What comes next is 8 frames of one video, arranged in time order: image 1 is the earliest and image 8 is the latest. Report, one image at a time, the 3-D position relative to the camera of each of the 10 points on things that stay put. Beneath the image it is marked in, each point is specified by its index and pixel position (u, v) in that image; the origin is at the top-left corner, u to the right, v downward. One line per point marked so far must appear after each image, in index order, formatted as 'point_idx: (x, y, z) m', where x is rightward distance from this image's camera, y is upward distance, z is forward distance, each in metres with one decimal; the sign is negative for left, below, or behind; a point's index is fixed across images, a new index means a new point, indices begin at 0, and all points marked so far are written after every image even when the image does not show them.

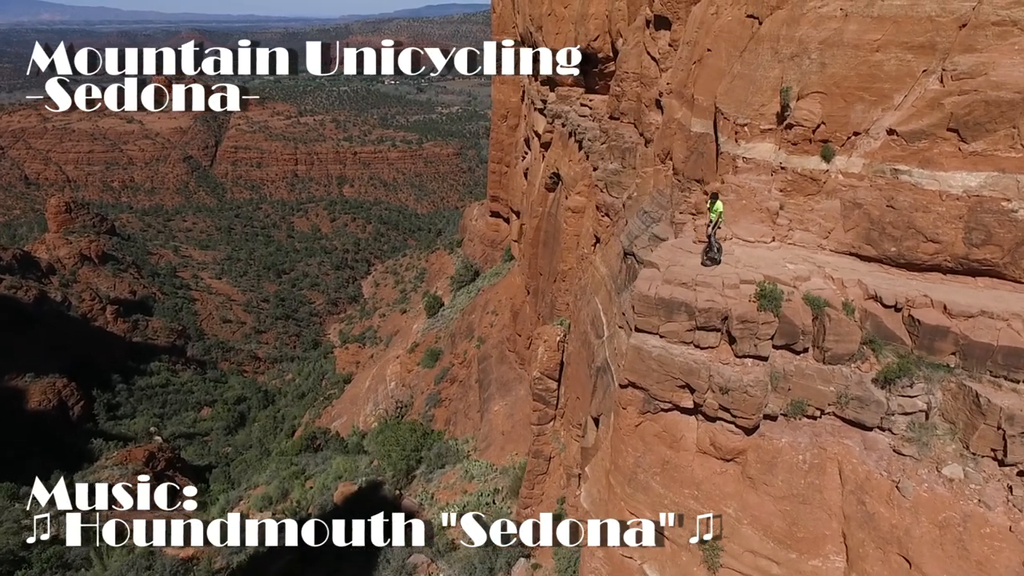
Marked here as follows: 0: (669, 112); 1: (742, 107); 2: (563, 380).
0: (+3.0, +3.5, +12.5) m
1: (+3.3, +2.5, +9.0) m
2: (+1.3, -2.4, +17.2) m
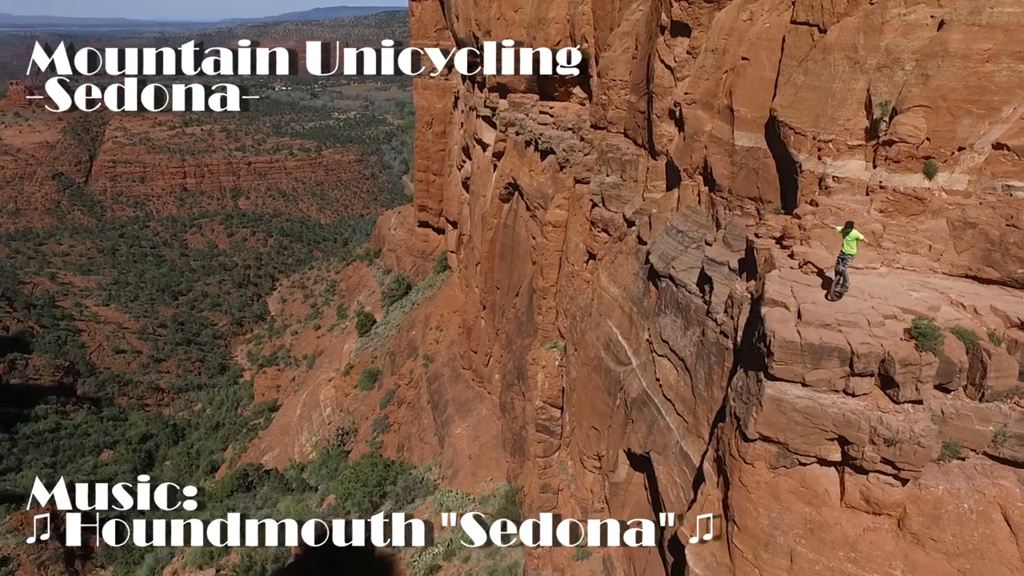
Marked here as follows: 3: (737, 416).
0: (+3.3, +3.1, +11.8) m
1: (+4.2, +2.2, +8.4) m
2: (+1.4, -3.0, +16.2) m
3: (+2.7, -1.5, +7.6) m
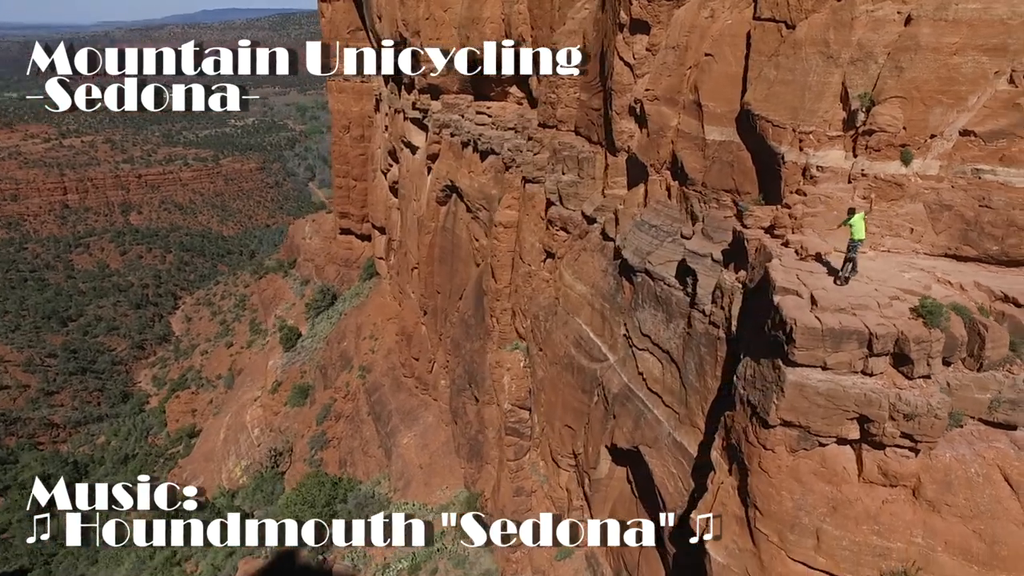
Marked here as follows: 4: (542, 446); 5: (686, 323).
0: (+2.7, +3.2, +12.0) m
1: (+4.0, +2.4, +8.7) m
2: (+0.6, -3.0, +16.1) m
3: (+2.9, -1.4, +7.7) m
4: (+0.7, -4.0, +16.1) m
5: (+2.9, -0.6, +10.6) m
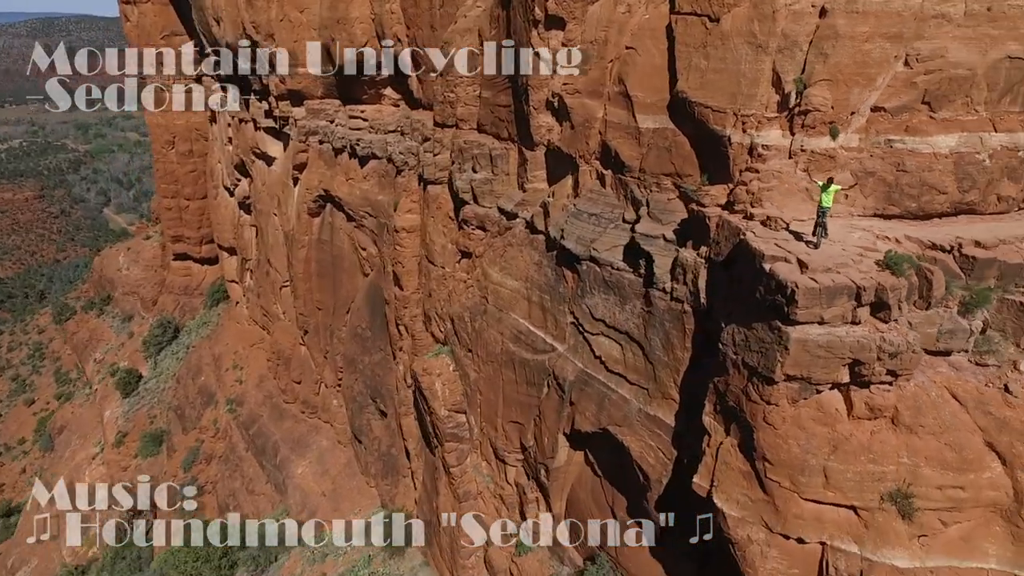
0: (+1.3, +3.5, +12.4) m
1: (+3.5, +2.8, +9.6) m
2: (-1.0, -3.0, +16.0) m
3: (+3.1, -1.0, +8.4) m
4: (-0.8, -4.0, +16.0) m
5: (+2.3, -0.3, +11.1) m
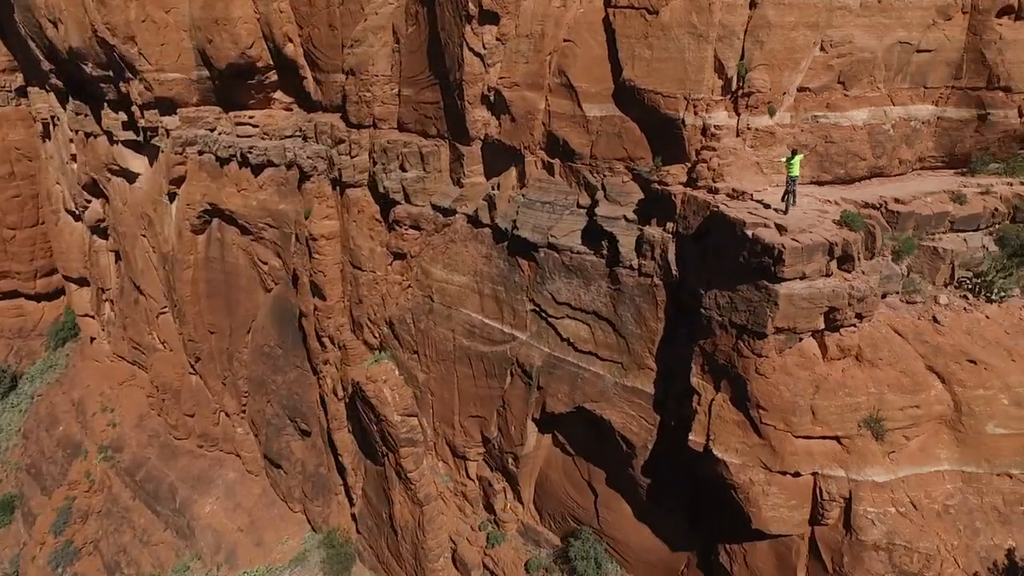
0: (+0.2, +3.7, +12.7) m
1: (+3.0, +3.3, +10.5) m
2: (-2.2, -3.0, +15.7) m
3: (+3.3, -0.5, +9.3) m
4: (-1.9, -4.0, +15.9) m
5: (+1.8, +0.1, +11.7) m
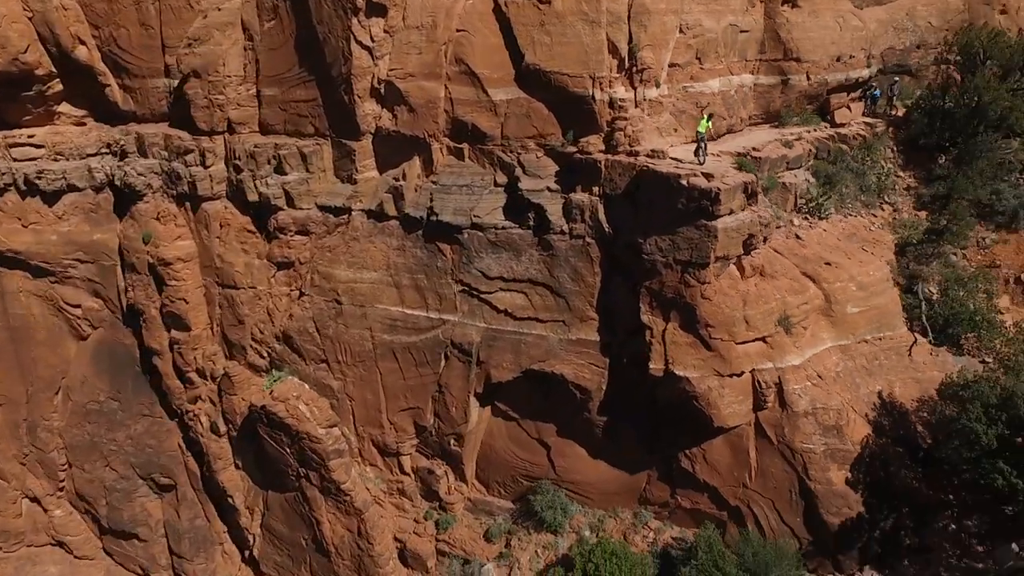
0: (-1.8, +4.0, +13.1) m
1: (+1.6, +4.2, +12.0) m
2: (-4.0, -3.1, +15.2) m
3: (+2.9, +0.5, +11.0) m
4: (-3.6, -4.0, +15.5) m
5: (+0.6, +0.8, +12.8) m
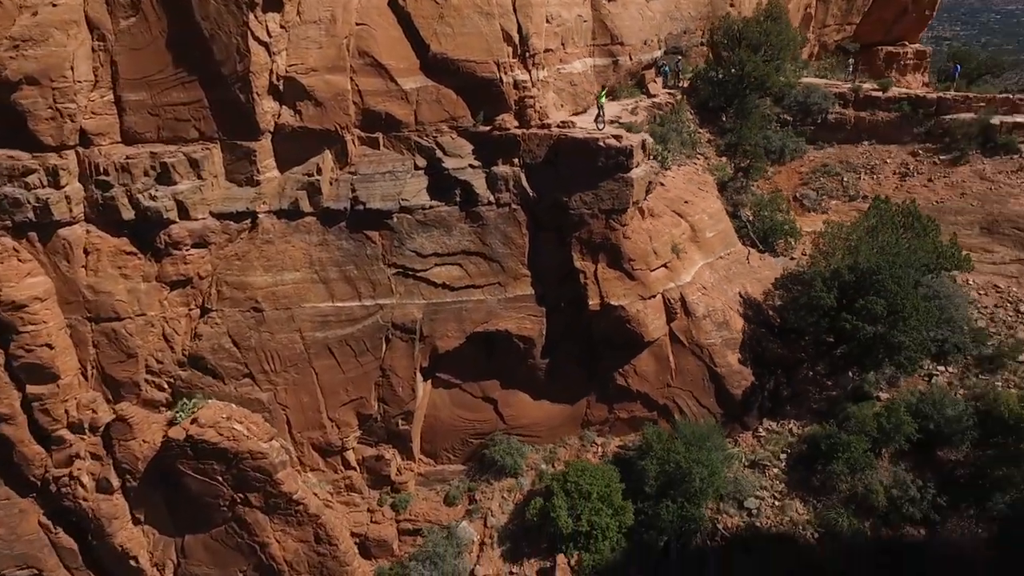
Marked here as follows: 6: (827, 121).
0: (-3.8, +4.2, +13.3) m
1: (-0.3, +5.0, +13.5) m
2: (-5.4, -3.2, +14.6) m
3: (+1.9, +1.6, +13.3) m
4: (-4.9, -4.1, +15.1) m
5: (-0.9, +1.4, +14.0) m
6: (+9.5, +5.0, +19.2) m
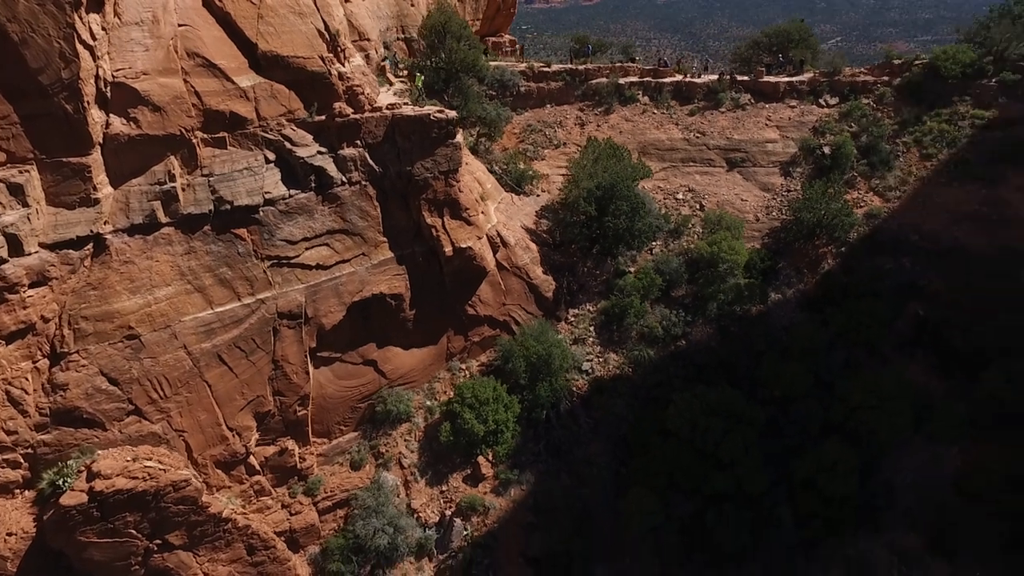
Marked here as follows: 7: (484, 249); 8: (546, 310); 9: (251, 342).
0: (-7.0, +4.0, +12.9) m
1: (-4.5, +5.6, +15.0) m
2: (-7.1, -3.6, +13.7) m
3: (-1.8, +2.9, +16.2) m
4: (-6.8, -4.4, +14.4) m
5: (-4.4, +2.0, +15.3) m
6: (+0.3, +7.7, +25.0) m
7: (-0.7, +1.1, +17.6) m
8: (+1.0, -0.7, +19.3) m
9: (-5.9, -1.2, +14.5) m
